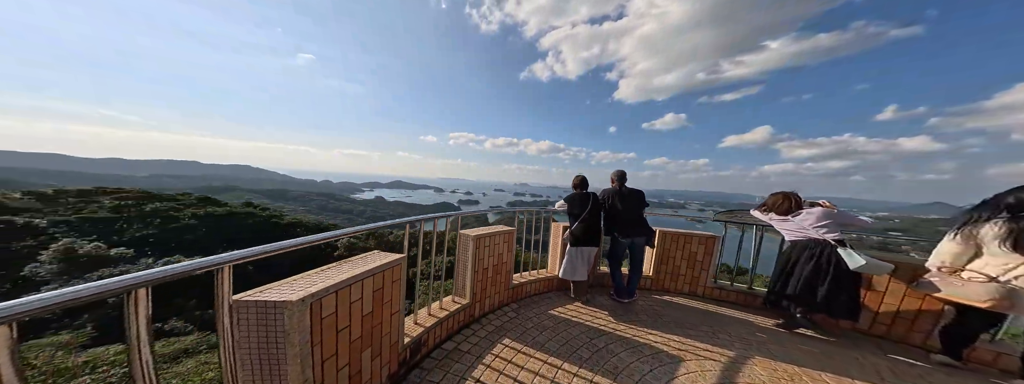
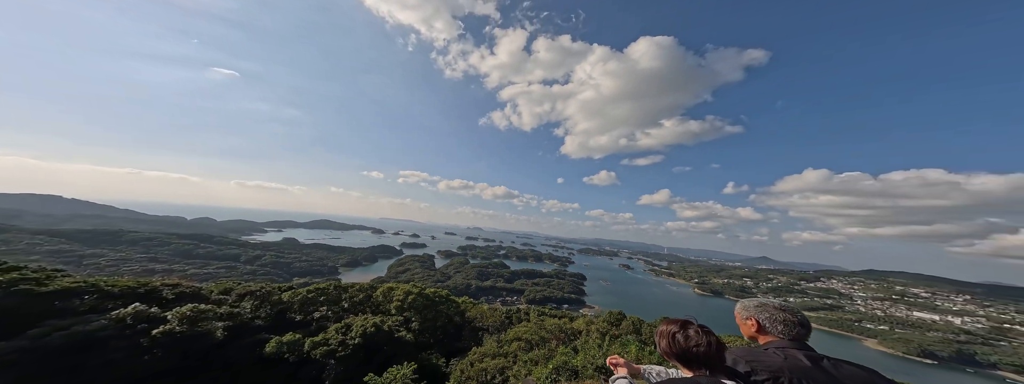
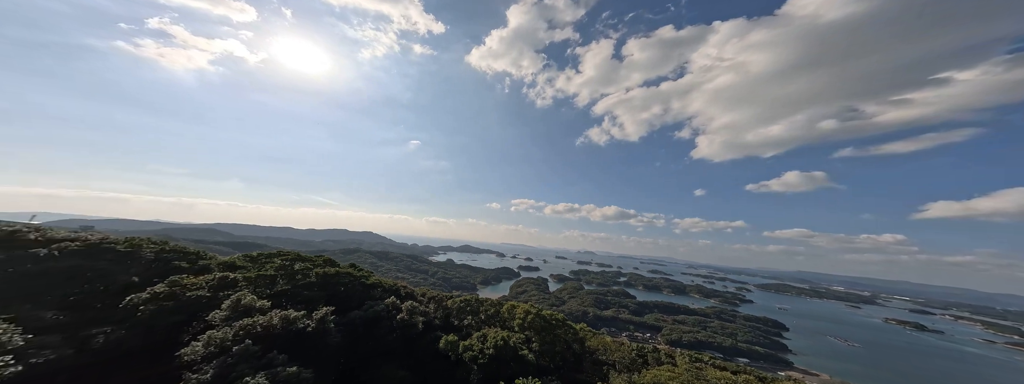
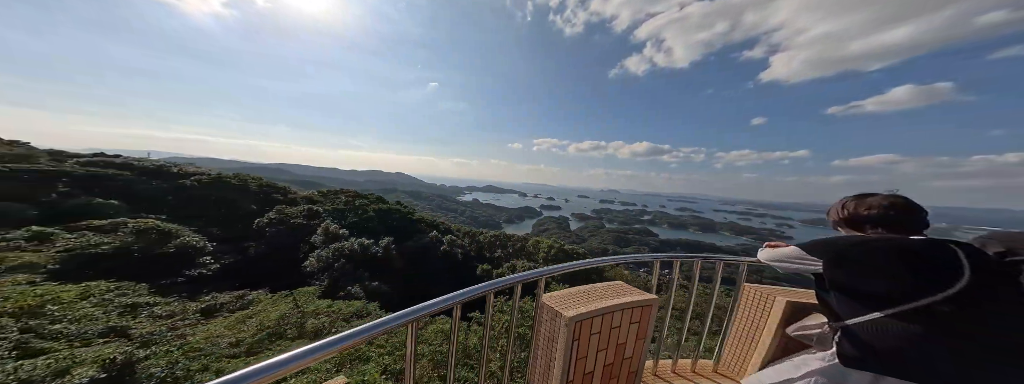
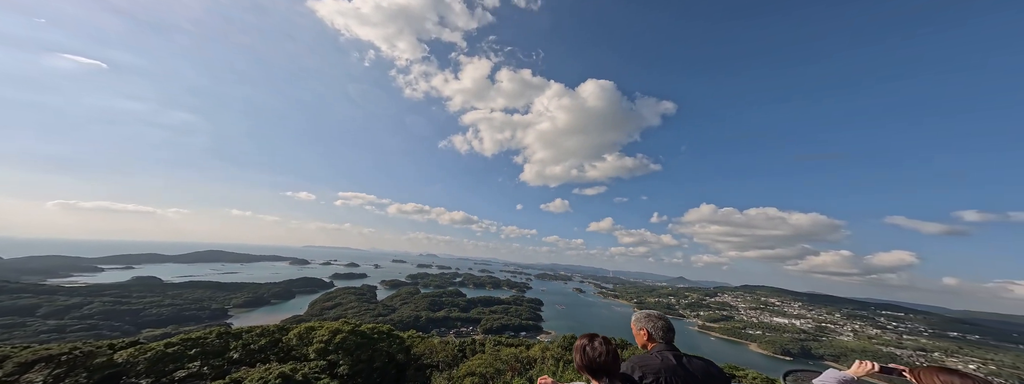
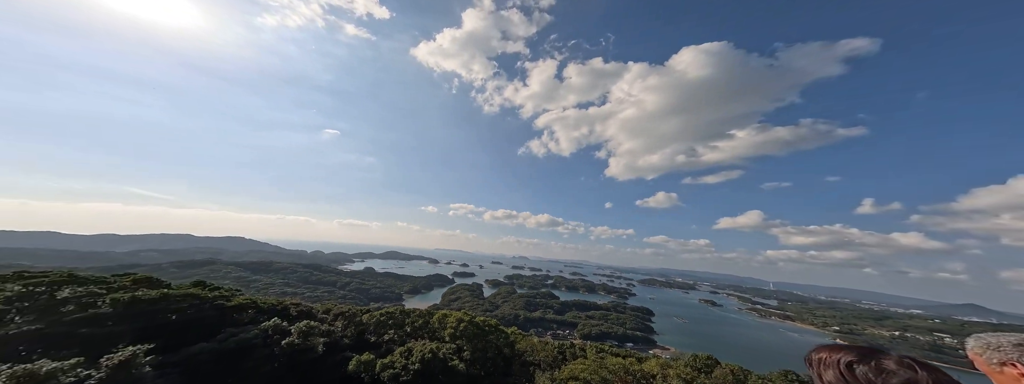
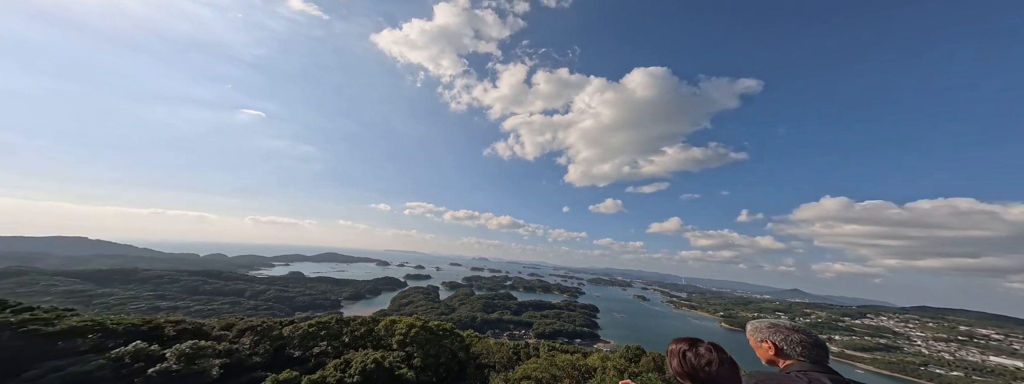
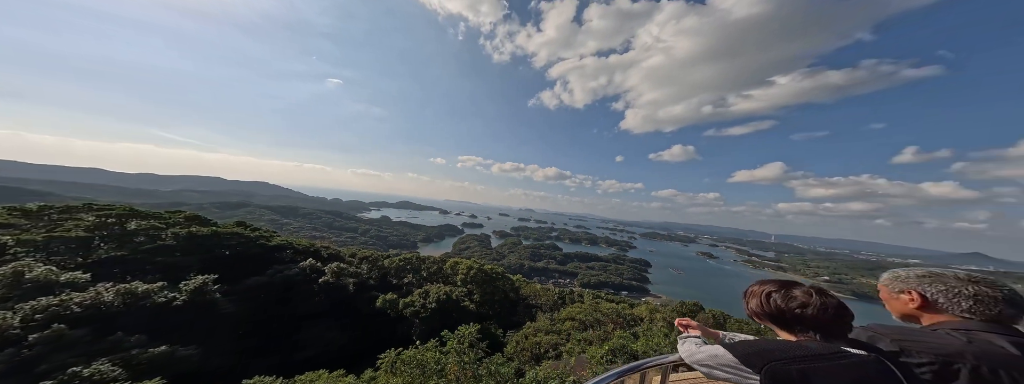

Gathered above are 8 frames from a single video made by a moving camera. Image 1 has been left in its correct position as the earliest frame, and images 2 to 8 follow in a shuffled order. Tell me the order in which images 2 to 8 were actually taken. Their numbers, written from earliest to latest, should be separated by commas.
4, 8, 2, 5, 7, 6, 3
